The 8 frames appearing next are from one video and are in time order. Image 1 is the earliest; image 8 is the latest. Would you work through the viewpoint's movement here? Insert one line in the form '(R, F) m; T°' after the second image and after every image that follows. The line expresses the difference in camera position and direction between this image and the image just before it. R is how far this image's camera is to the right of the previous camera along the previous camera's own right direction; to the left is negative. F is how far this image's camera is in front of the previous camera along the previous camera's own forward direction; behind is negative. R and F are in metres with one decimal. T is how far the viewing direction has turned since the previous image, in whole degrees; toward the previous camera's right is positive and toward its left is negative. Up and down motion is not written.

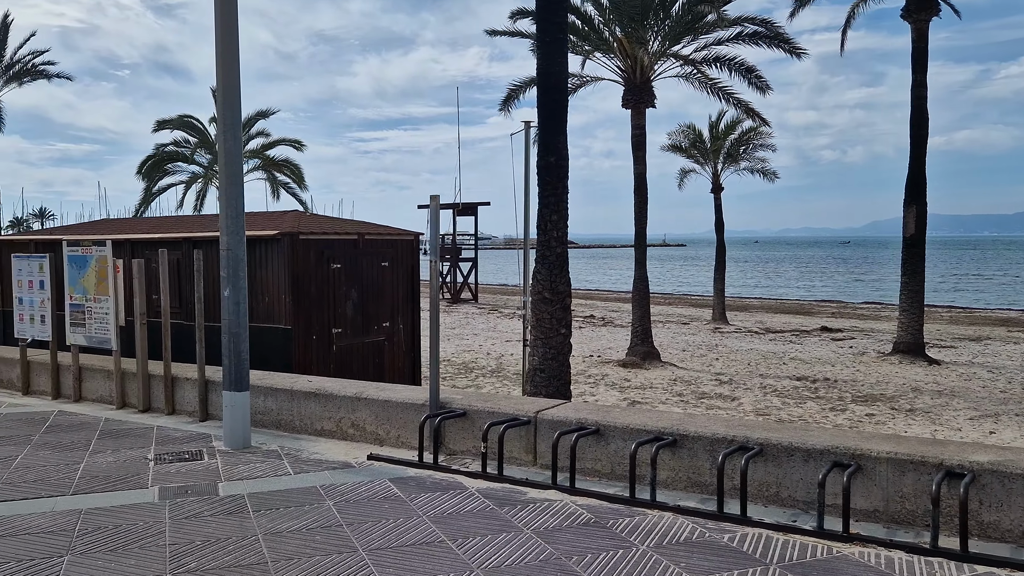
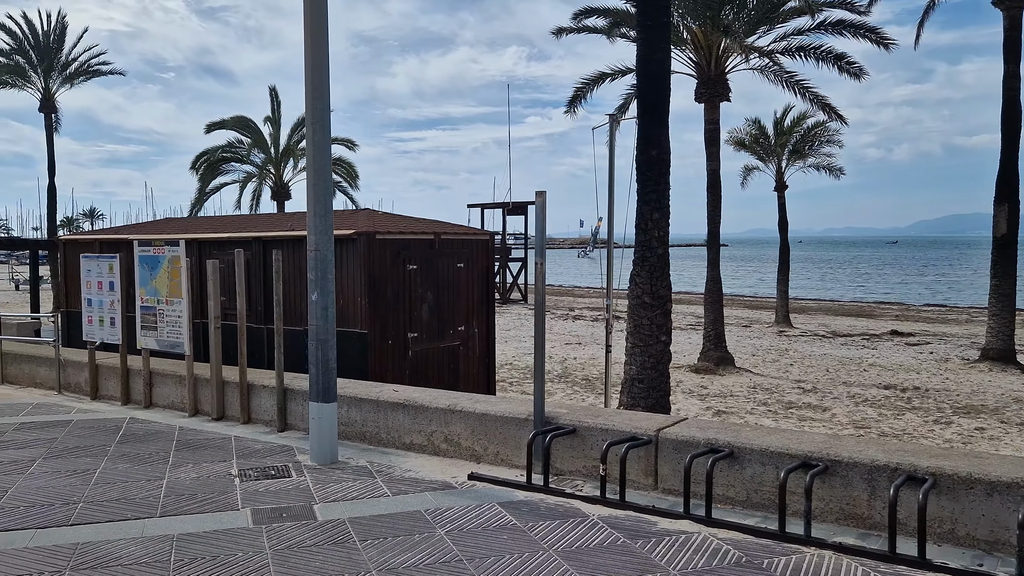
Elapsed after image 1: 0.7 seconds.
(-0.6, +0.6) m; -3°
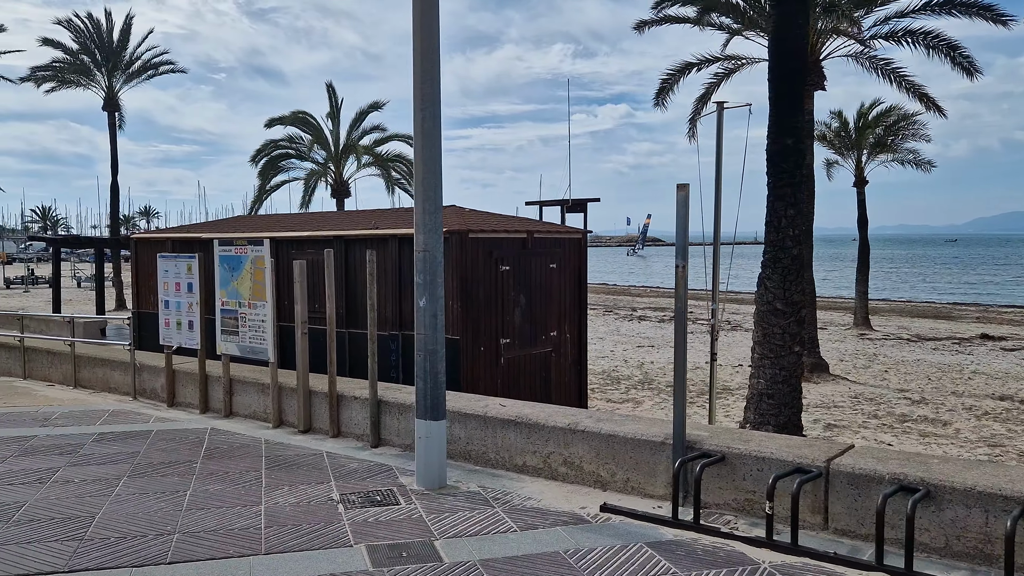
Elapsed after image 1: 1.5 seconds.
(-0.6, +0.7) m; -3°
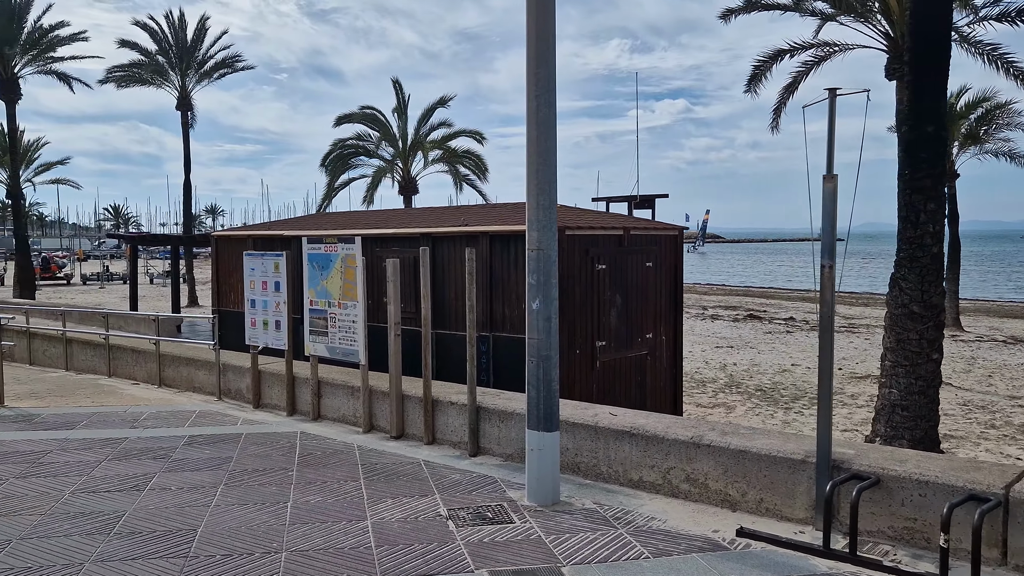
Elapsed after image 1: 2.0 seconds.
(-0.4, +0.4) m; -4°
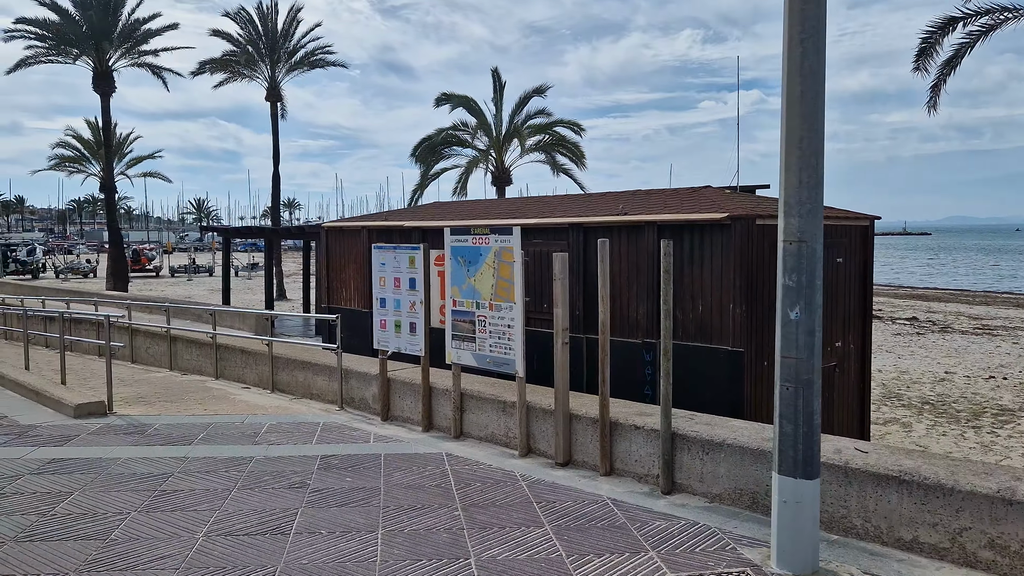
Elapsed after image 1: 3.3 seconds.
(-0.9, +1.2) m; -5°
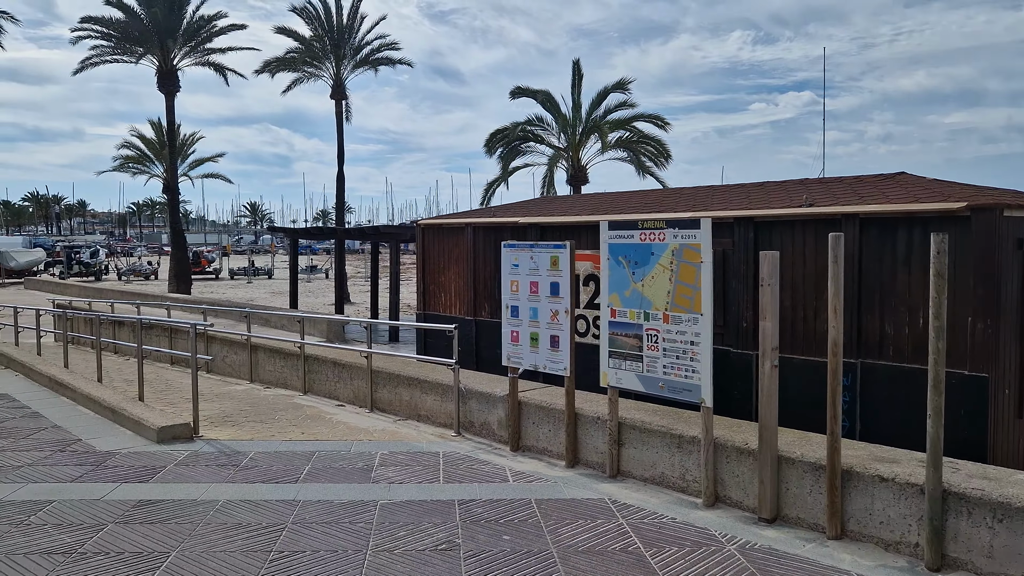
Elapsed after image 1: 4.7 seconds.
(-0.9, +1.3) m; -3°
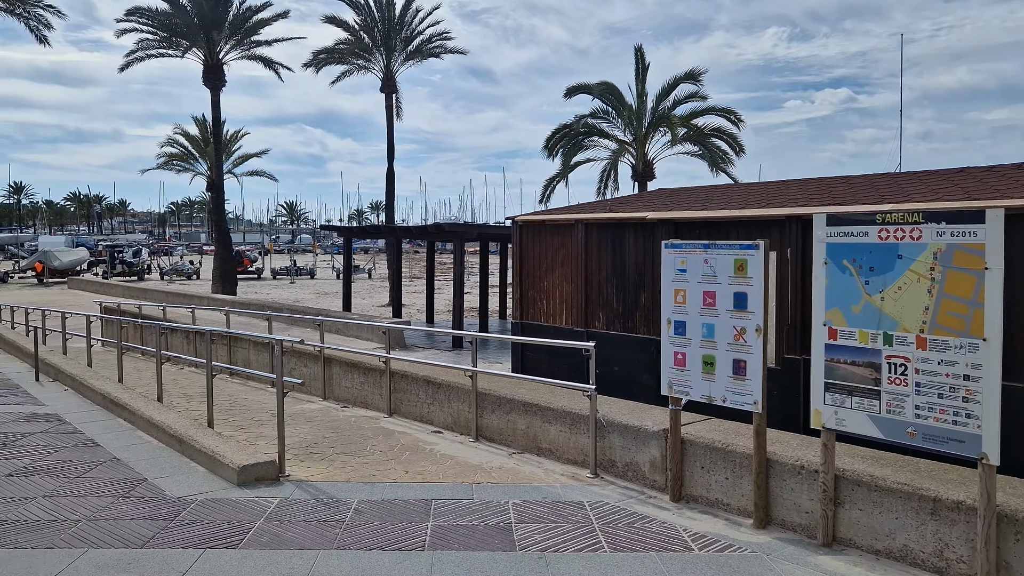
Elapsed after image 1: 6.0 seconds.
(-0.9, +1.3) m; -2°
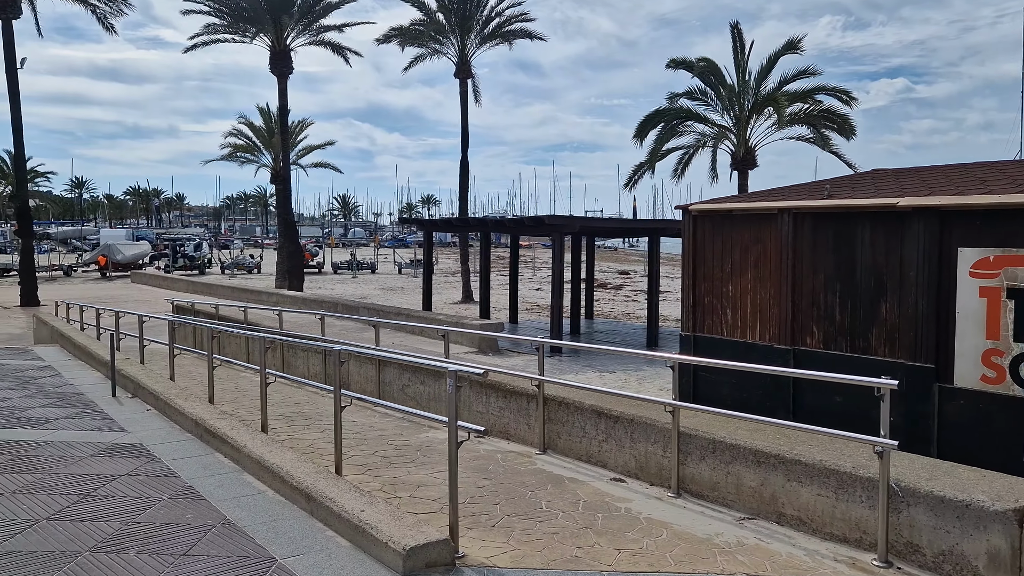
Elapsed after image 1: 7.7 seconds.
(-1.1, +1.6) m; -3°
